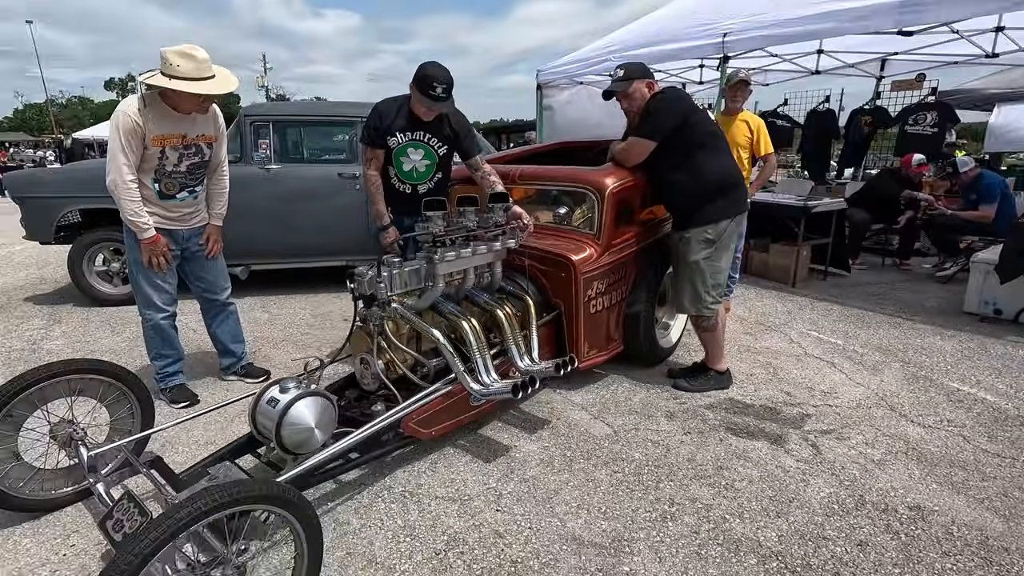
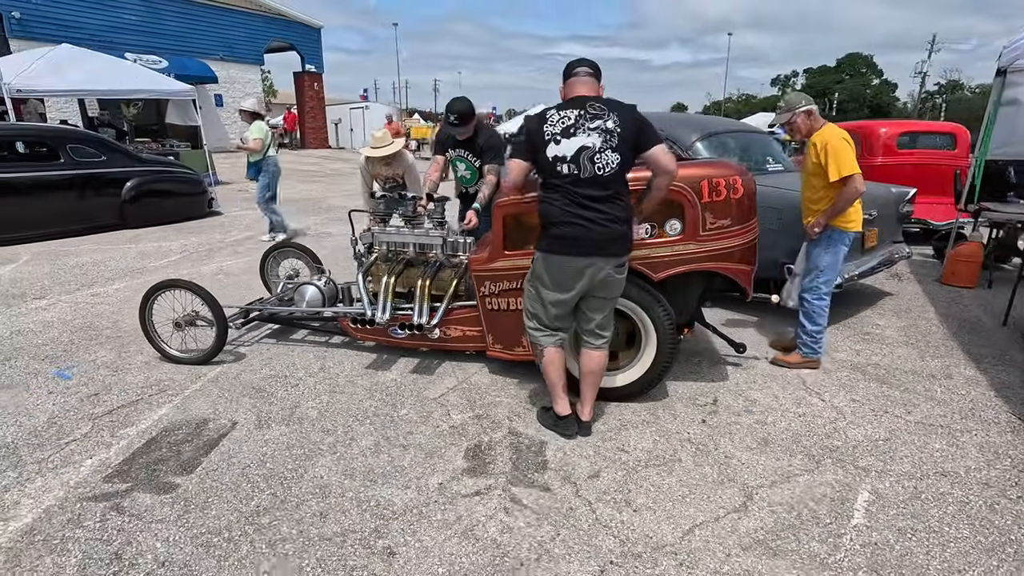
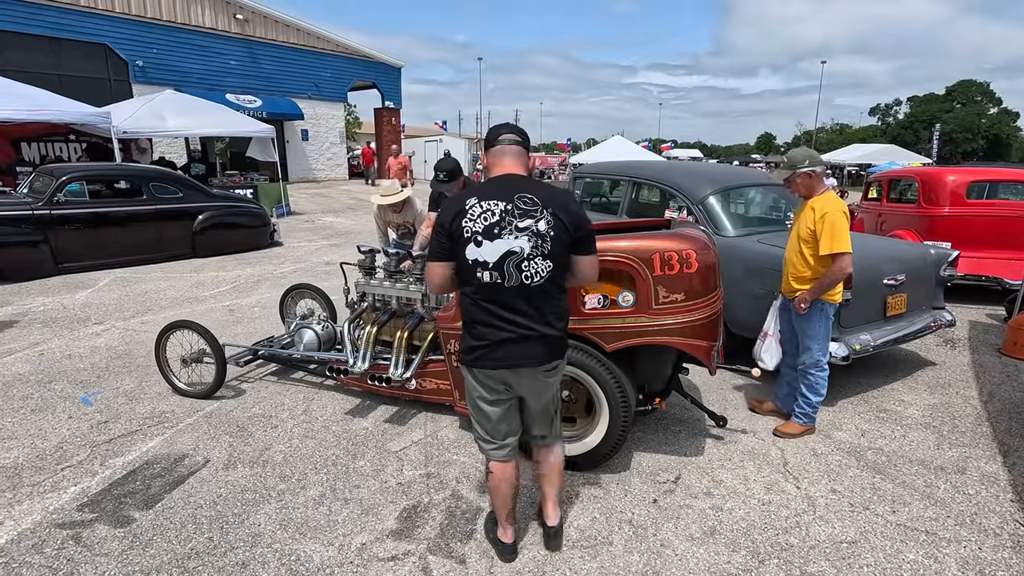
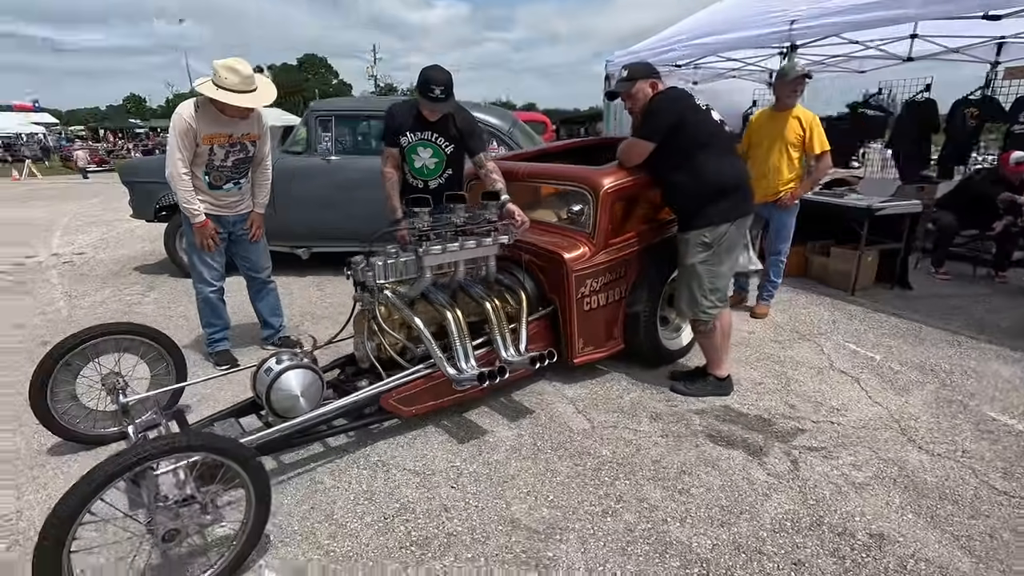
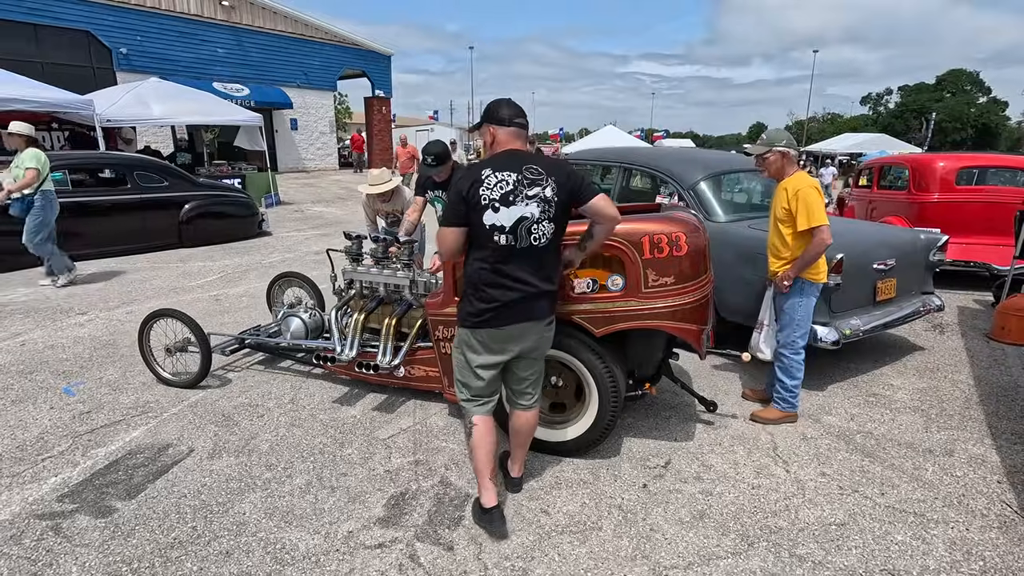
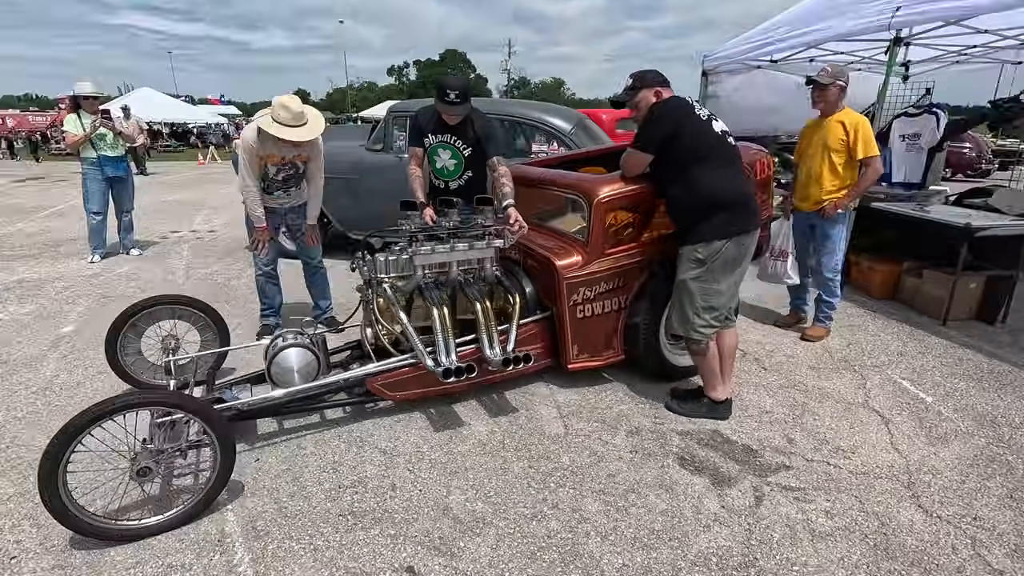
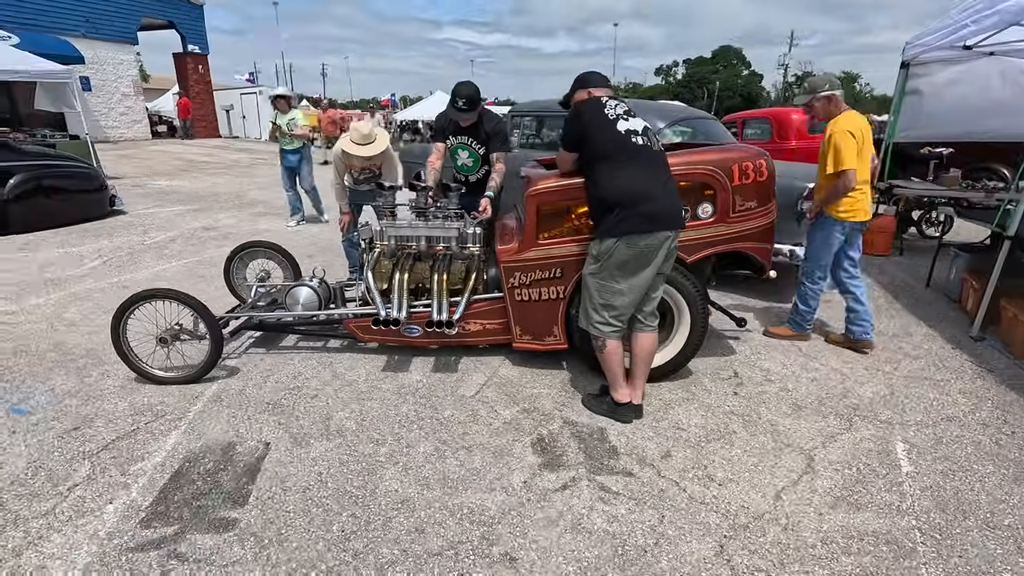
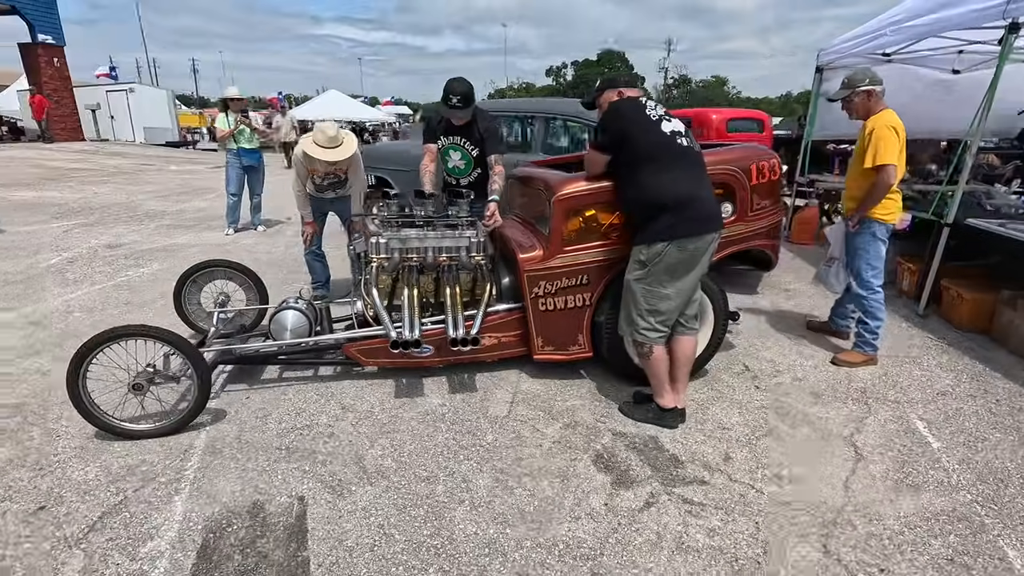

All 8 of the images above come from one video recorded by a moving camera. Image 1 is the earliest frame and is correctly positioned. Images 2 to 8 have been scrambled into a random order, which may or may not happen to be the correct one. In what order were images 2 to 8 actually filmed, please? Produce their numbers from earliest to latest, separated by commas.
4, 6, 8, 7, 2, 5, 3
